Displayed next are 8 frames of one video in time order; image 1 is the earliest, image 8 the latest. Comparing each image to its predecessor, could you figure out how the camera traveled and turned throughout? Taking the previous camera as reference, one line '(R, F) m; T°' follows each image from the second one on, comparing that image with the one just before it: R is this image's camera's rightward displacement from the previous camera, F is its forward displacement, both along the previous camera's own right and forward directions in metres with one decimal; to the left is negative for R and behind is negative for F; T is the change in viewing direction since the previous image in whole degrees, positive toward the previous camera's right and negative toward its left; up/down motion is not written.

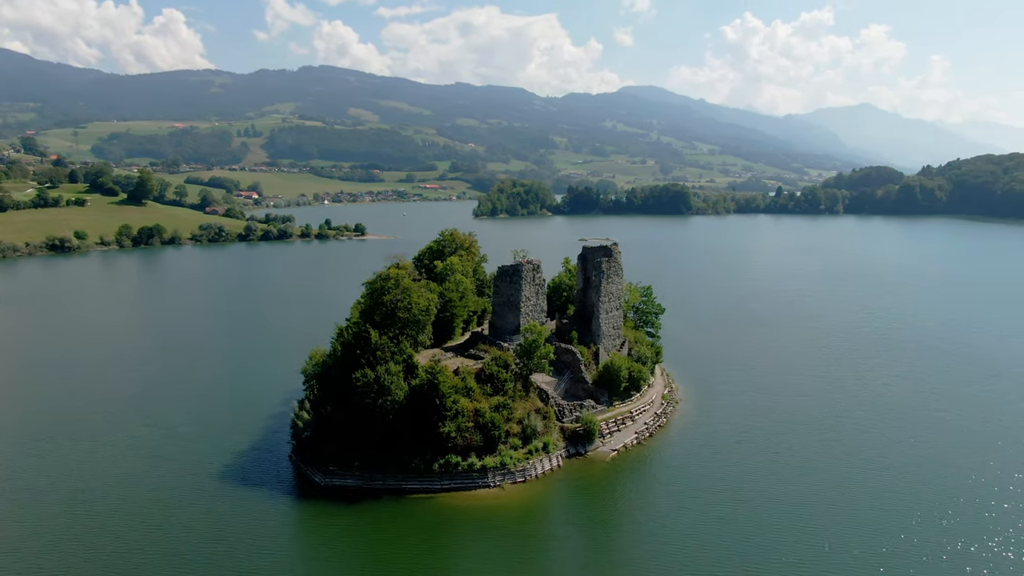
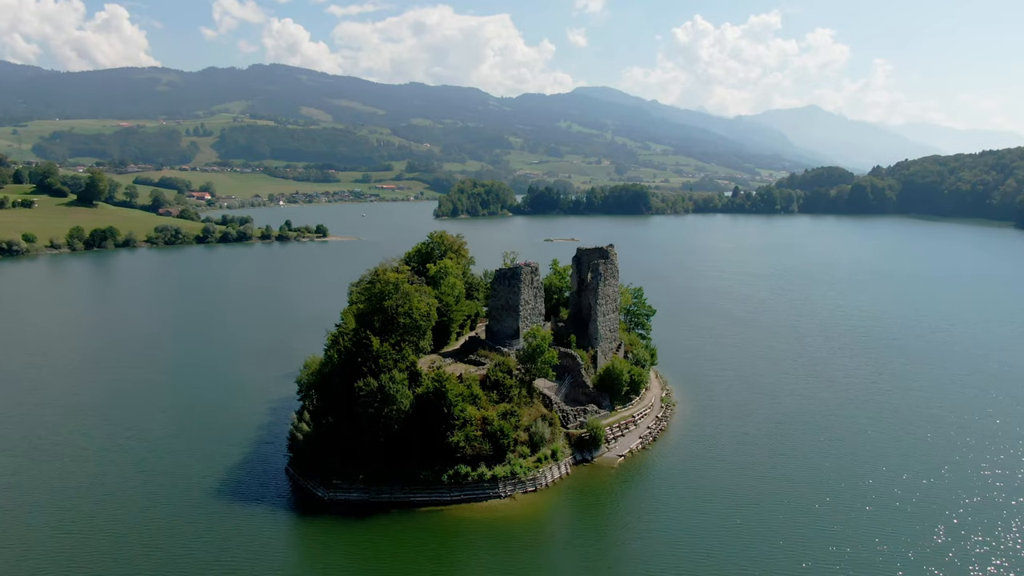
(-2.0, +0.9) m; +3°
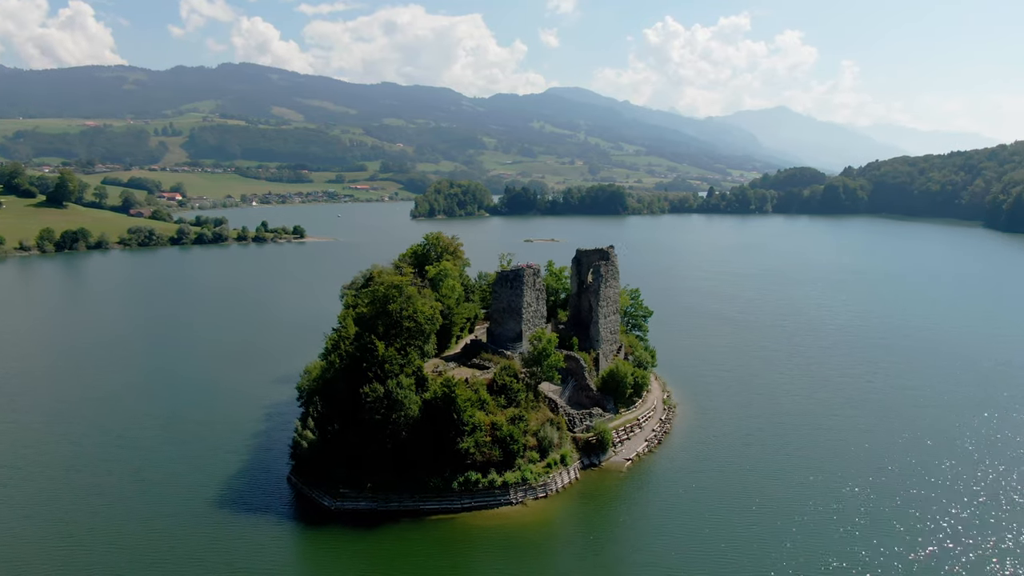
(-1.4, +0.5) m; +2°
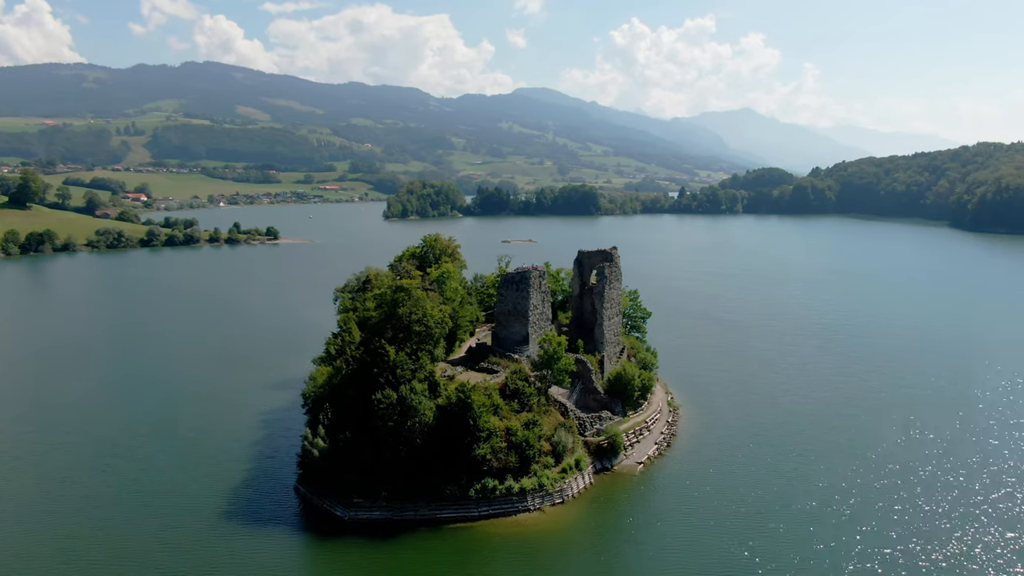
(-1.7, +0.5) m; +2°
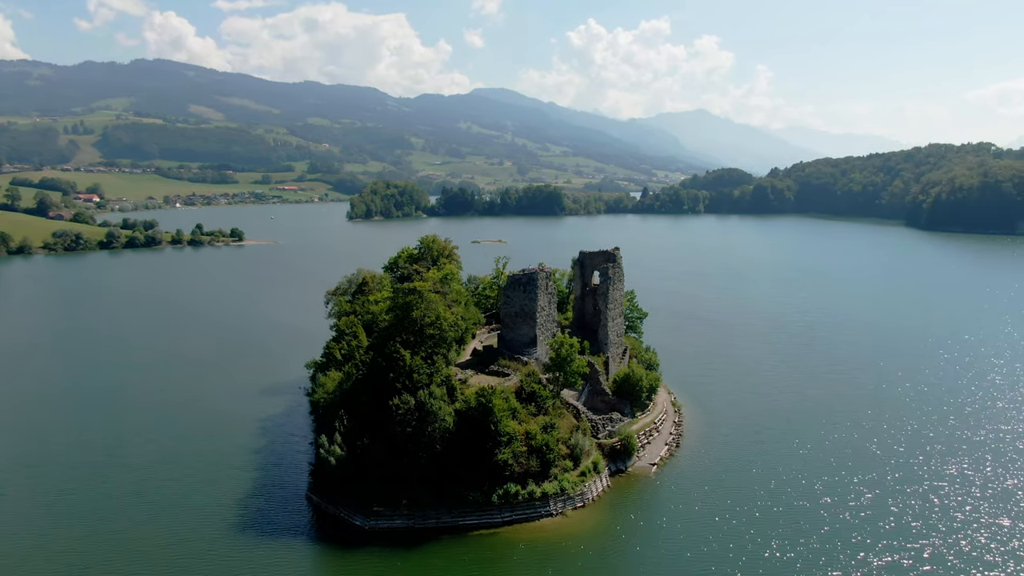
(-2.2, +0.4) m; +3°
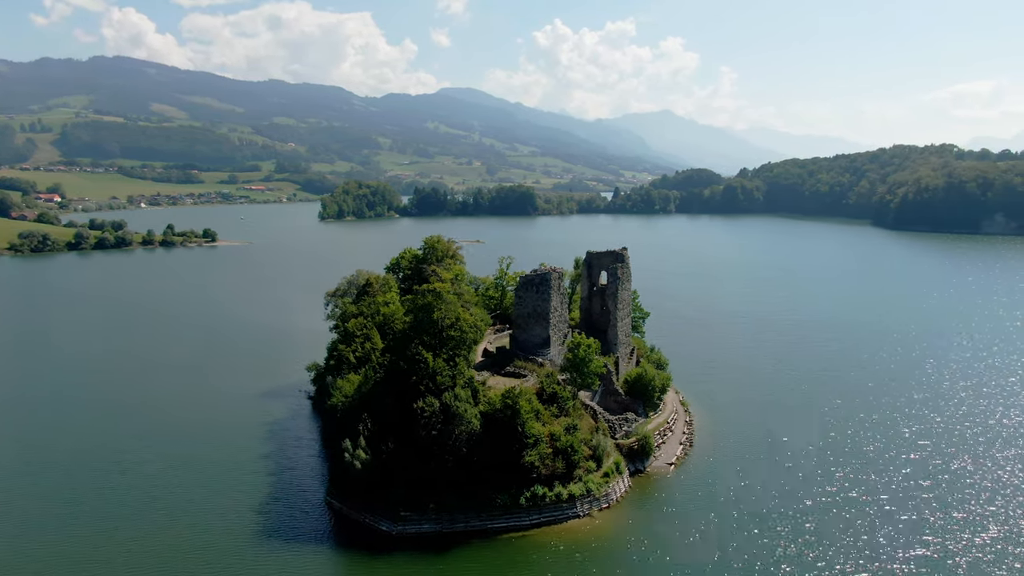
(-2.1, +0.2) m; +2°
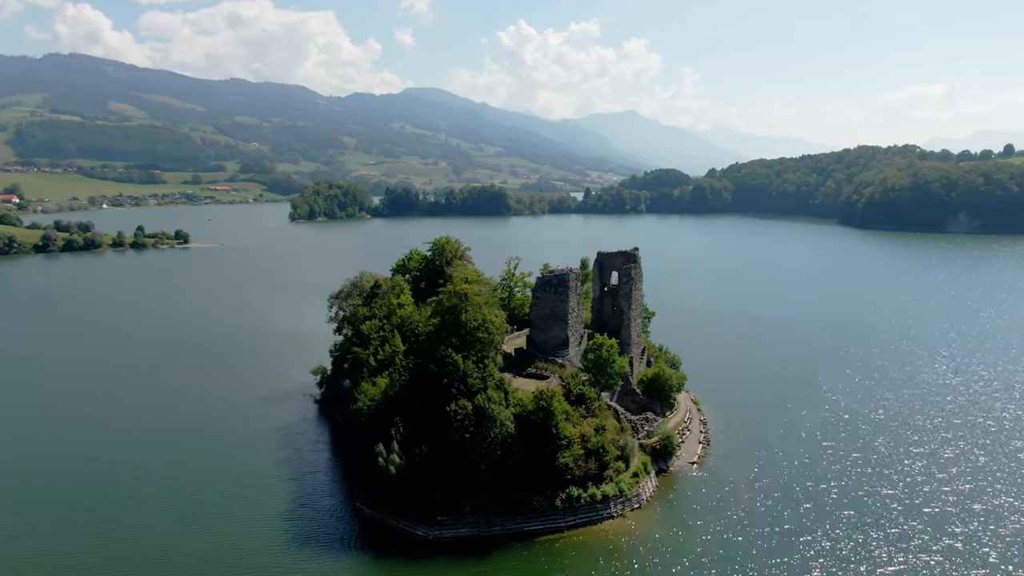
(-2.4, +0.1) m; +2°
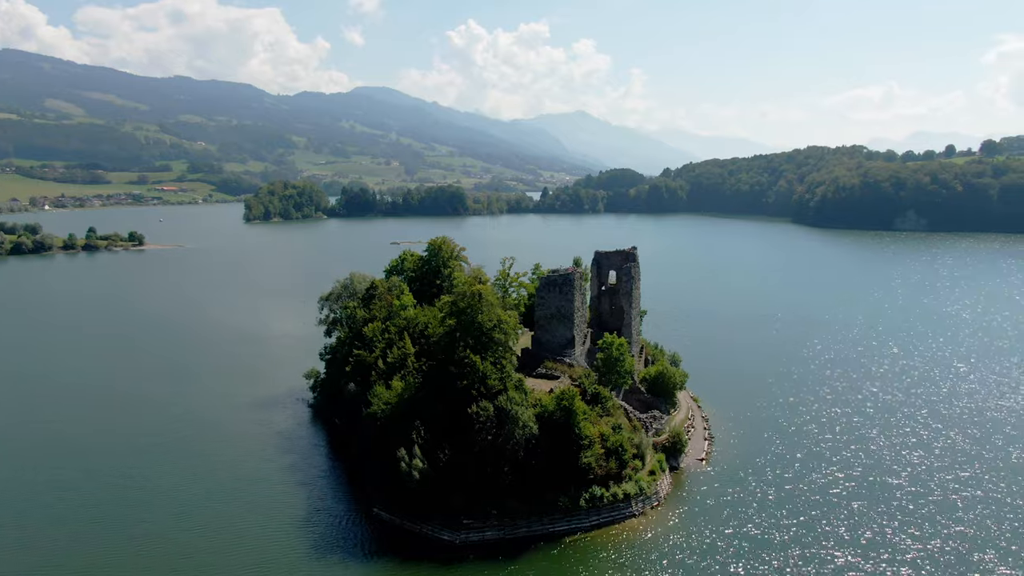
(-2.4, +0.2) m; +3°
